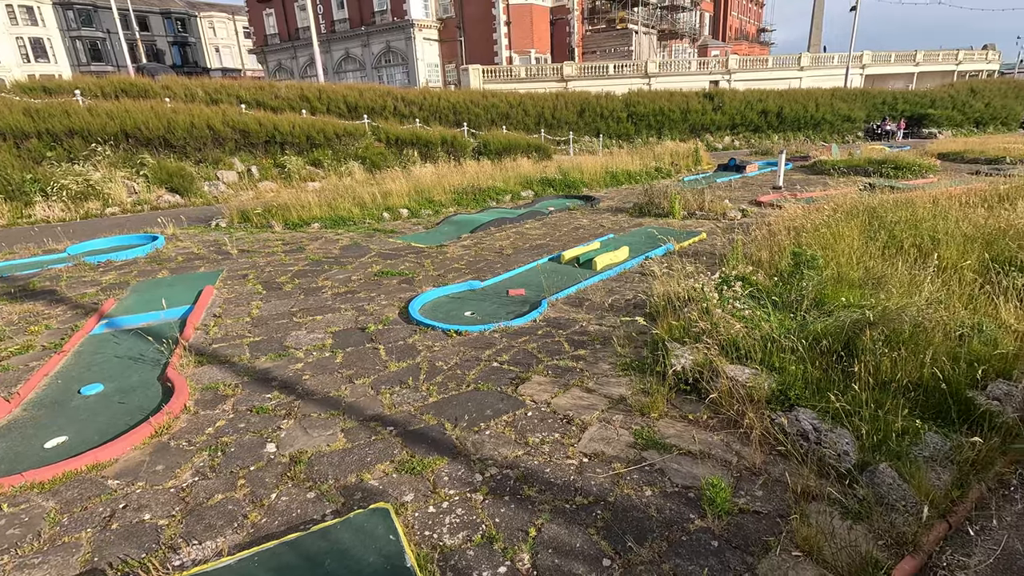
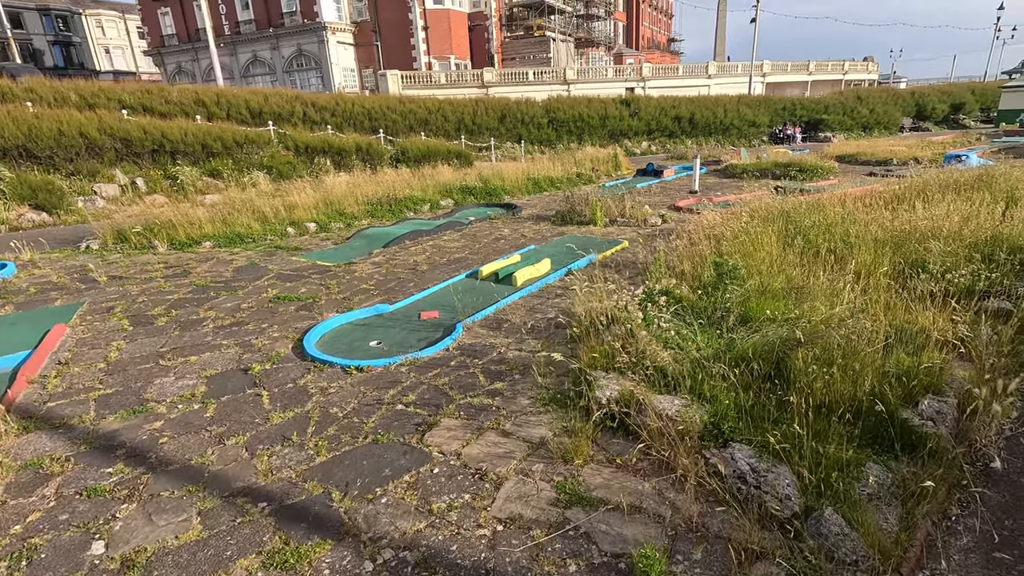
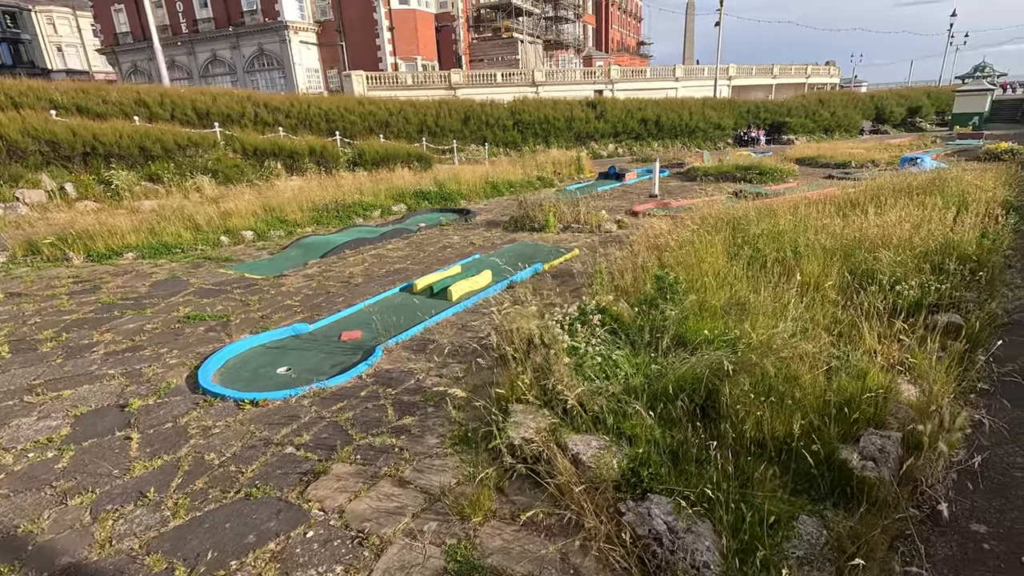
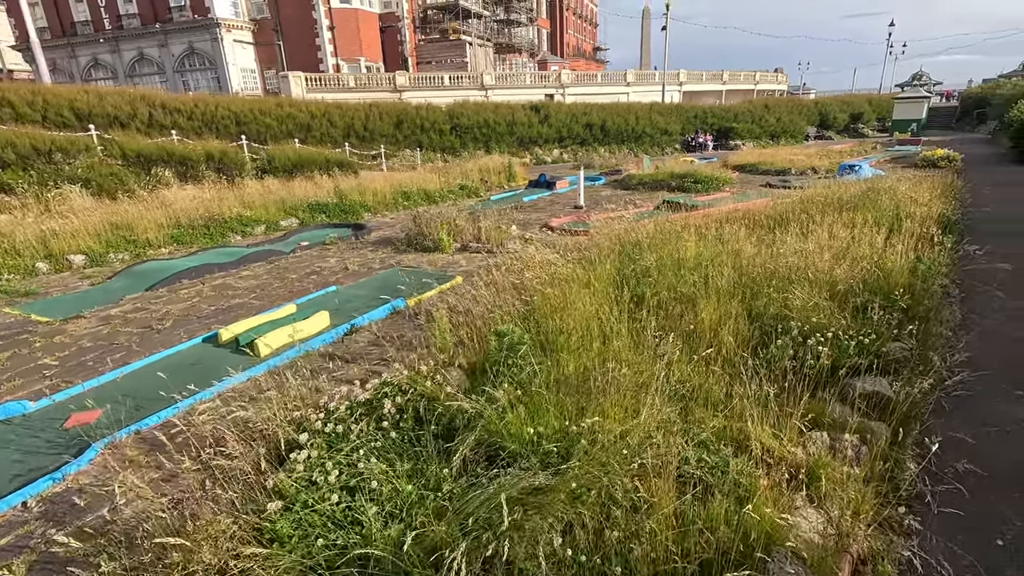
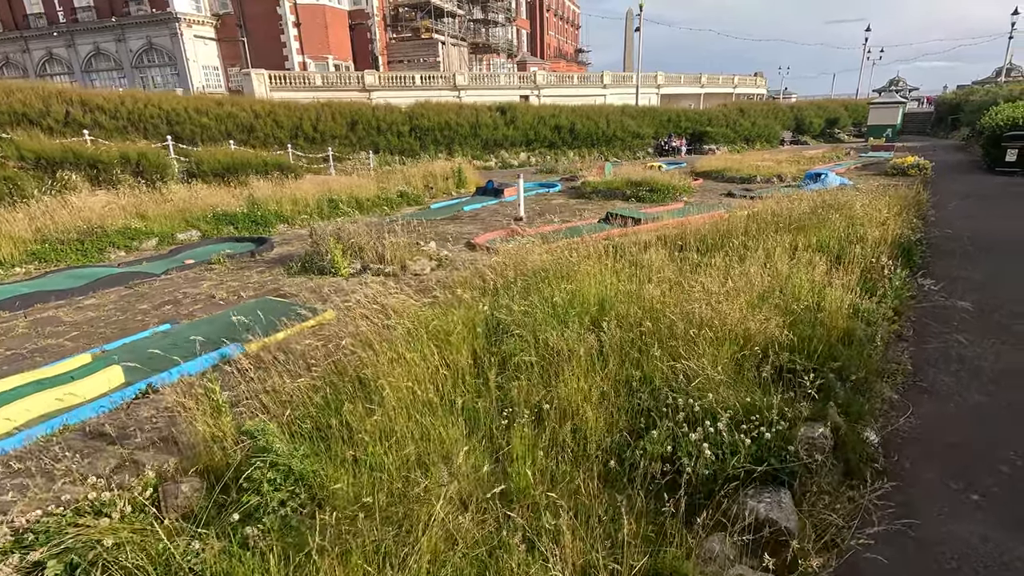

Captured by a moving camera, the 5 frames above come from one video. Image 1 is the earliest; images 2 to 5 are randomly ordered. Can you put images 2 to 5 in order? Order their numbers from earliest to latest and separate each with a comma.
2, 3, 4, 5
